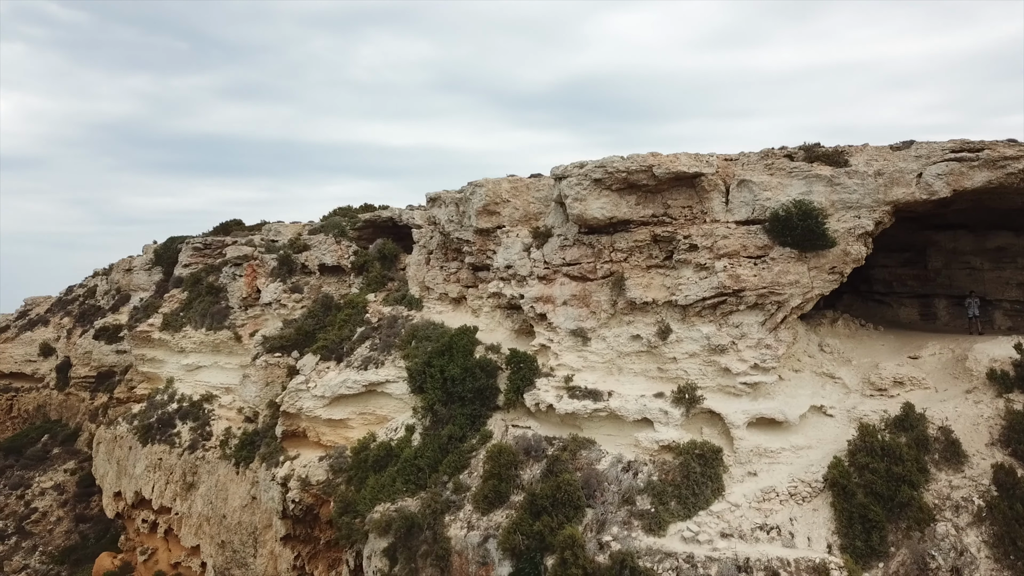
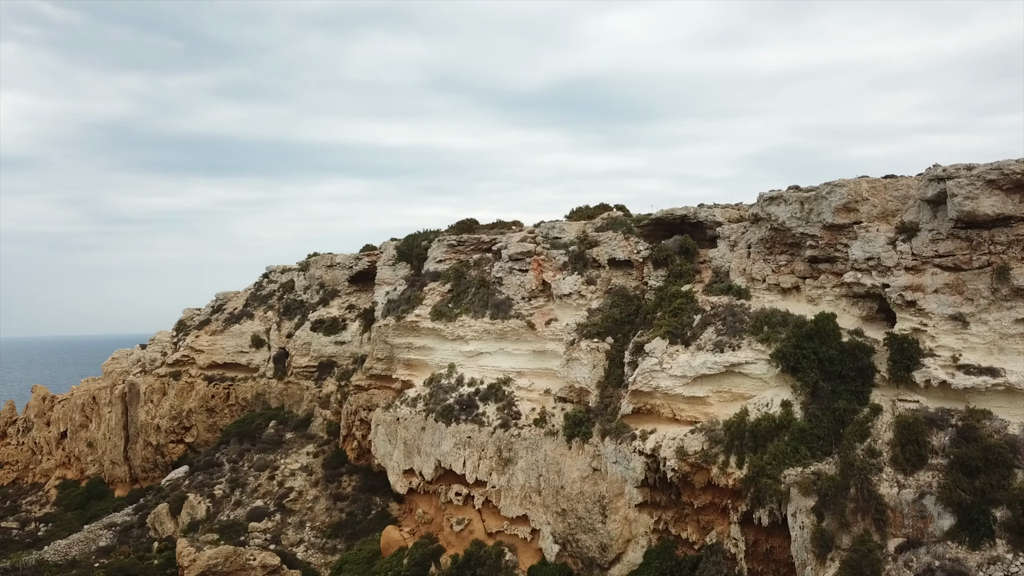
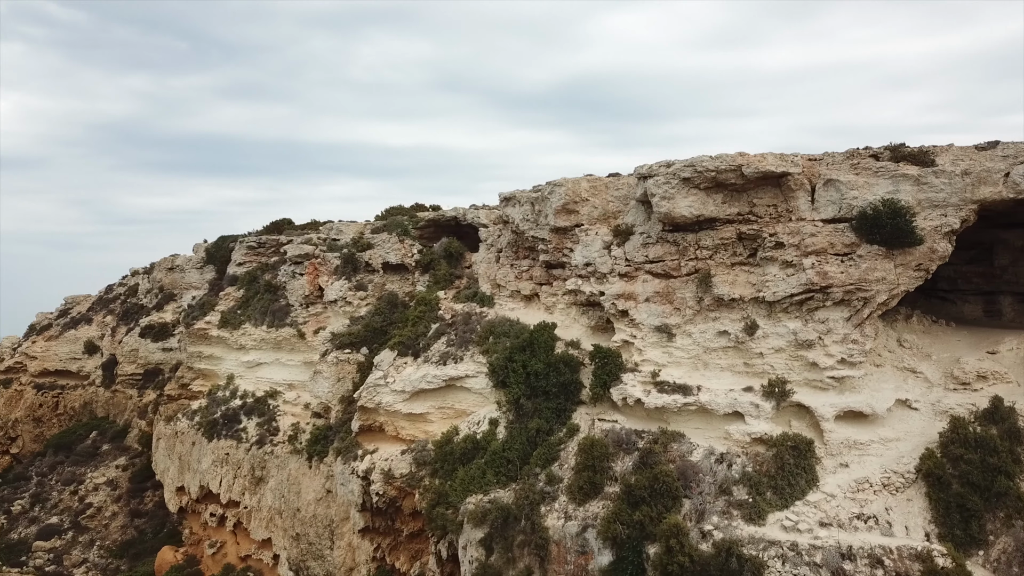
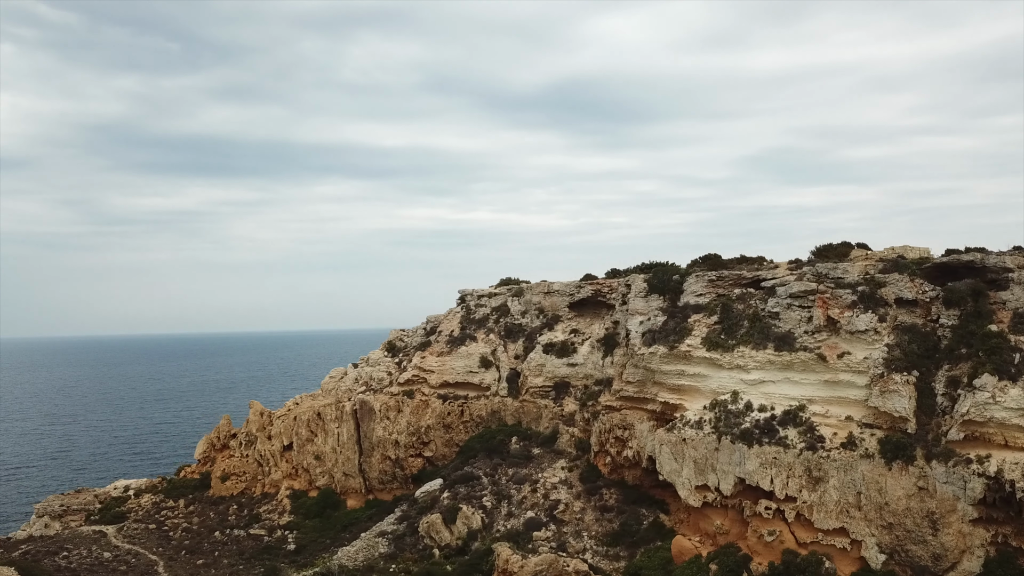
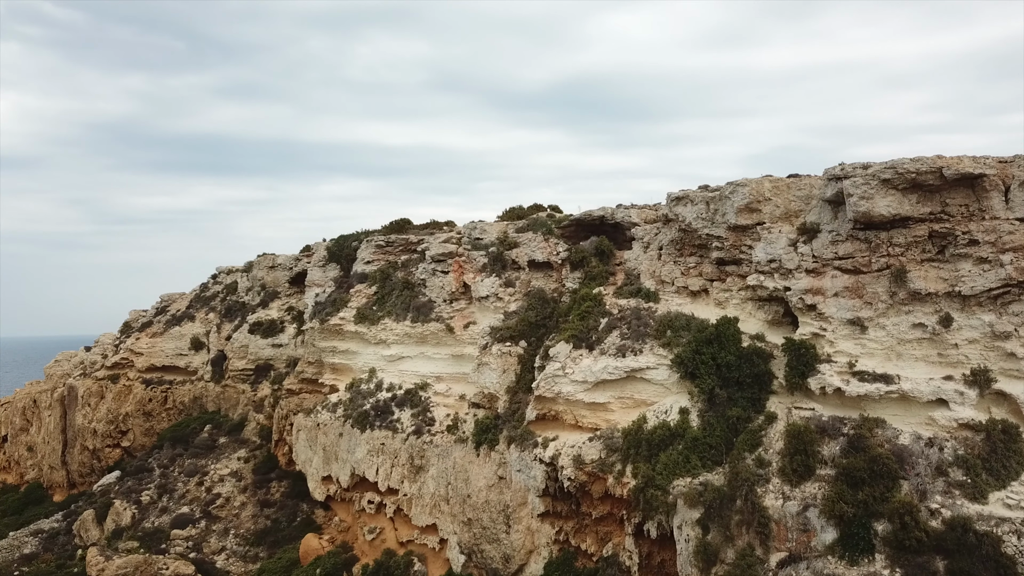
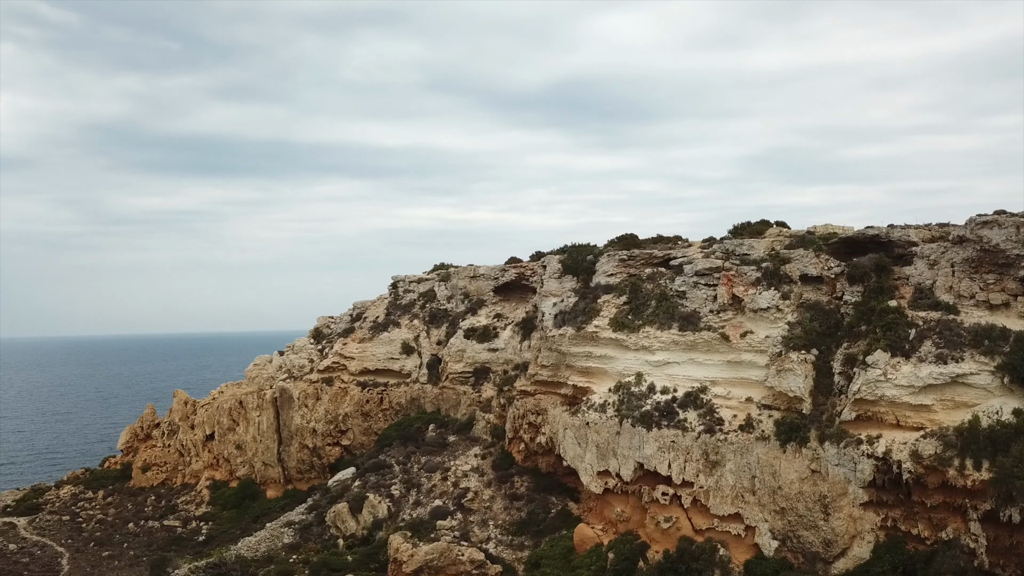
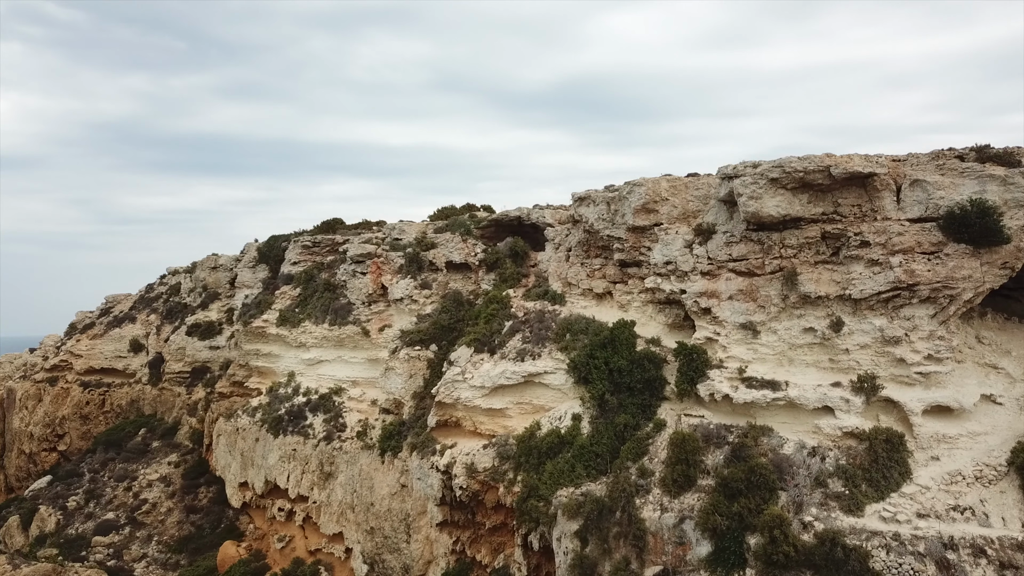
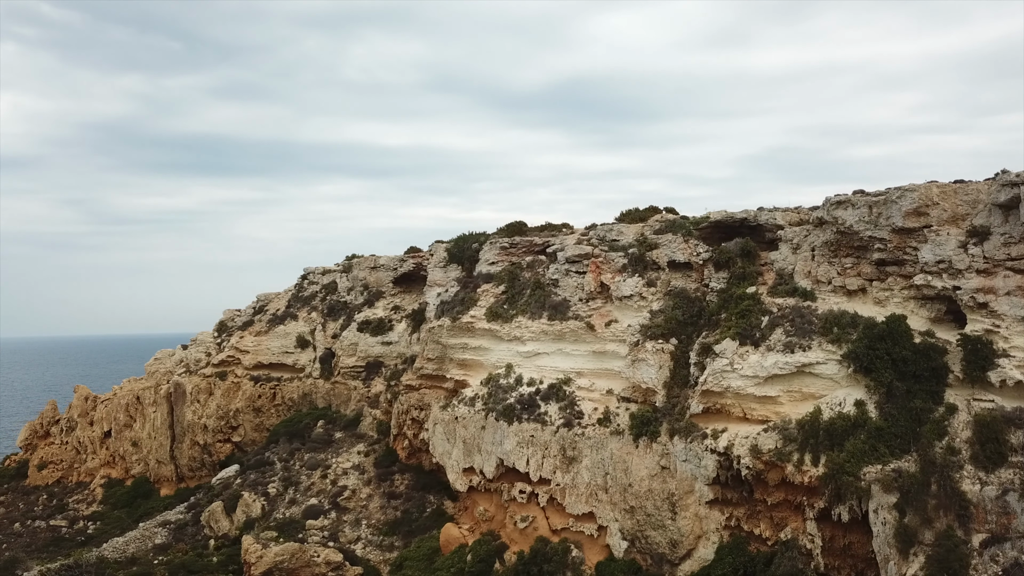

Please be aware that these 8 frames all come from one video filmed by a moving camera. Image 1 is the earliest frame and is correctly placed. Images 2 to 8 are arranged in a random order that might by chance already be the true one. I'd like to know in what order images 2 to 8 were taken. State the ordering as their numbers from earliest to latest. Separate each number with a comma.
3, 7, 5, 2, 8, 6, 4
